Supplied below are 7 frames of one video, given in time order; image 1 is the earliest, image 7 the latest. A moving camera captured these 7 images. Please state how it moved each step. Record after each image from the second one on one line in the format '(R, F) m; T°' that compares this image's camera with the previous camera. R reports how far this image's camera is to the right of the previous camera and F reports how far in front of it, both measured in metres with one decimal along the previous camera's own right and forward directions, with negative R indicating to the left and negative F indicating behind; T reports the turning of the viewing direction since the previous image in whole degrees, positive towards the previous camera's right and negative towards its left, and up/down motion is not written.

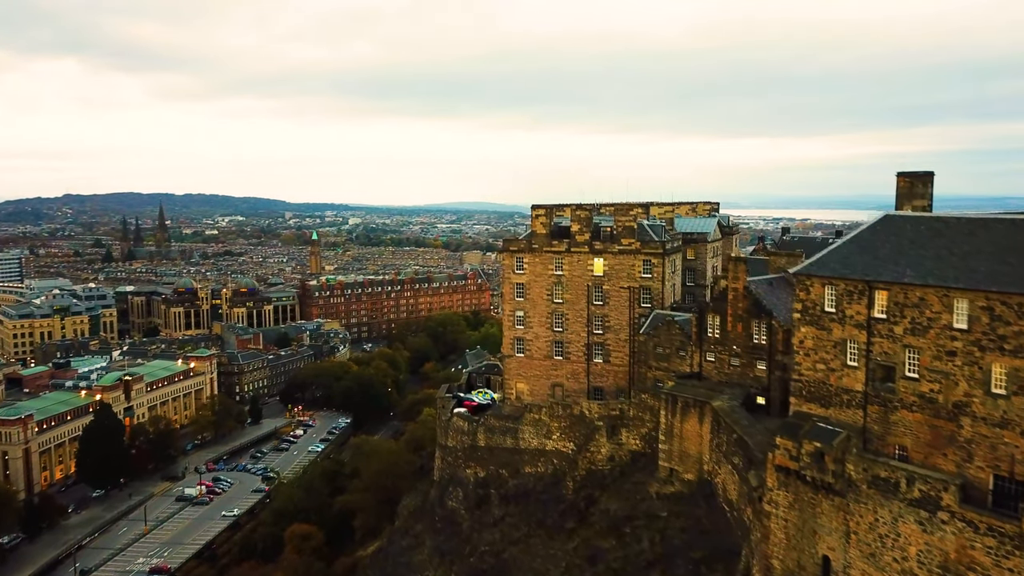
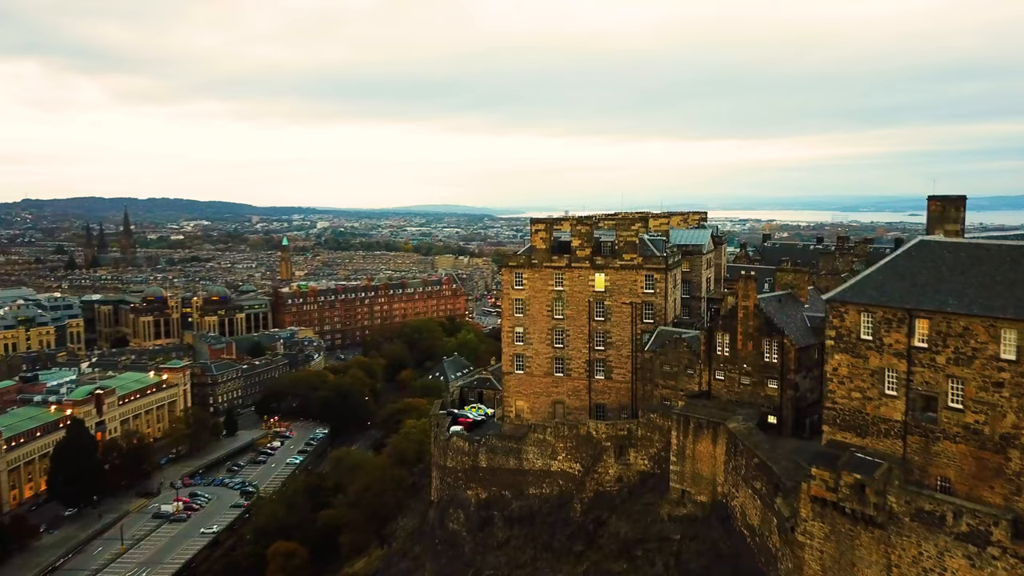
(-1.1, +0.5) m; +2°
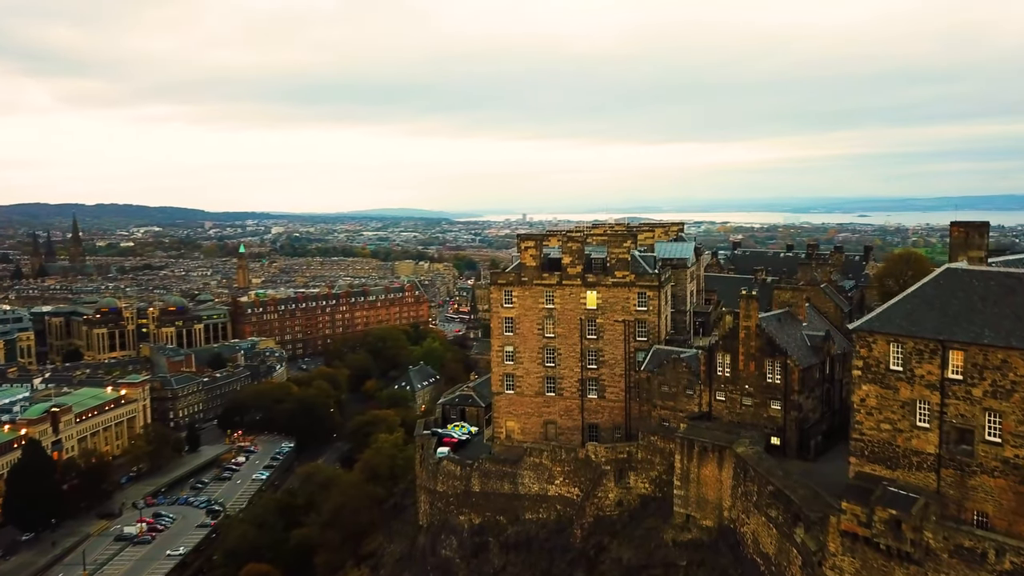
(-1.2, +0.7) m; +3°
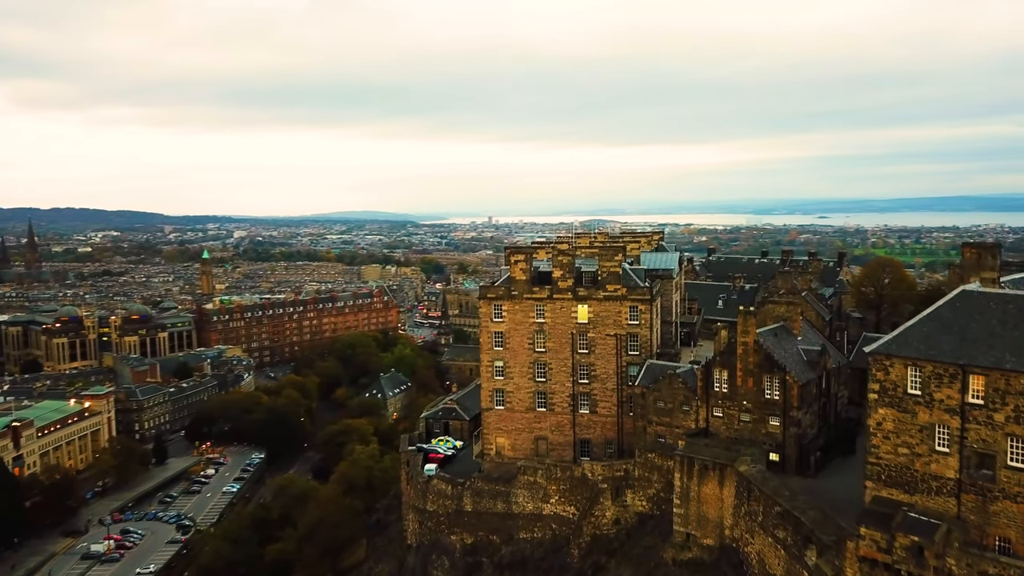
(-0.9, +0.4) m; +2°
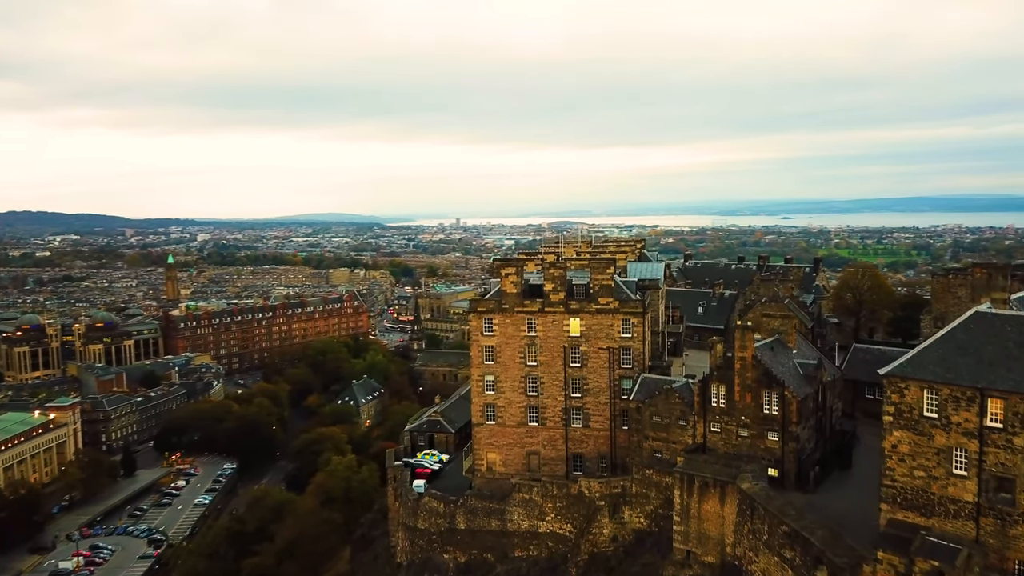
(-0.8, +0.4) m; +2°
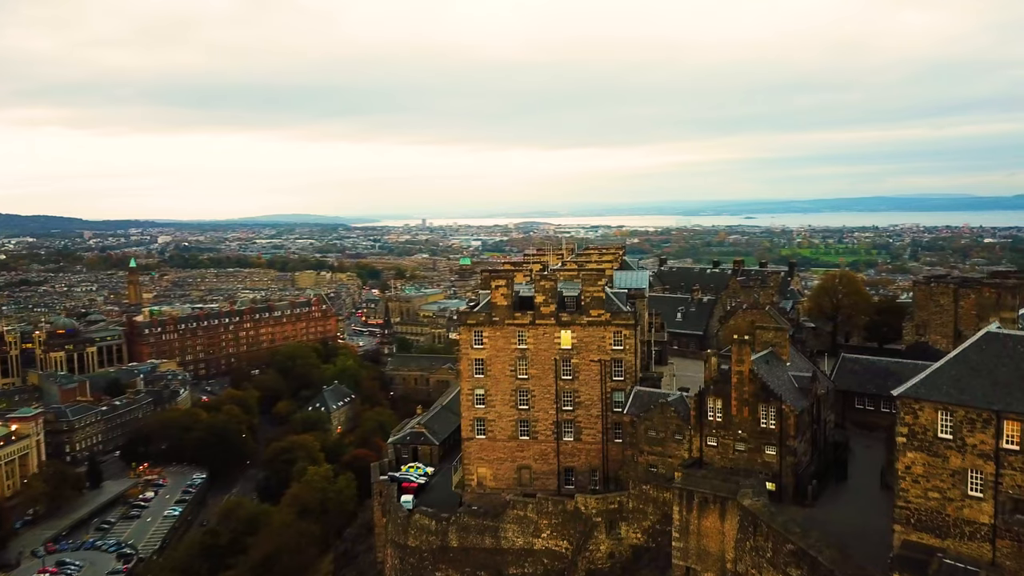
(-0.8, +0.4) m; +2°
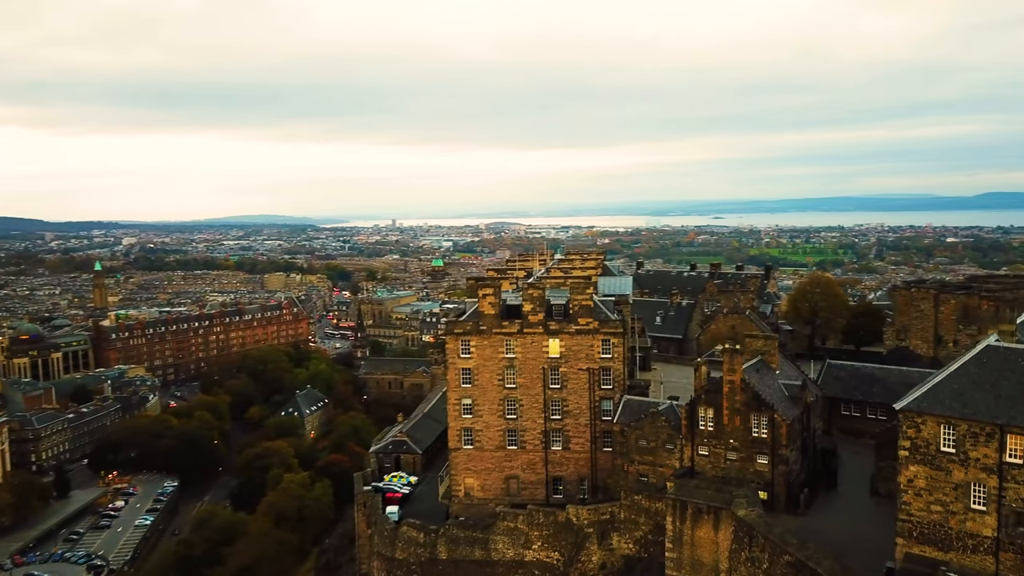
(-0.6, +0.3) m; +2°
